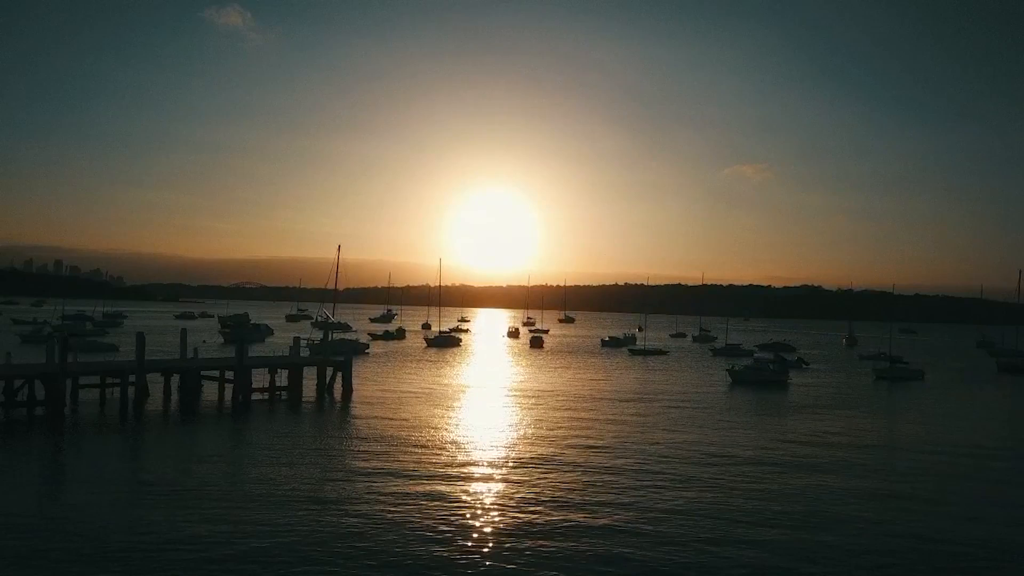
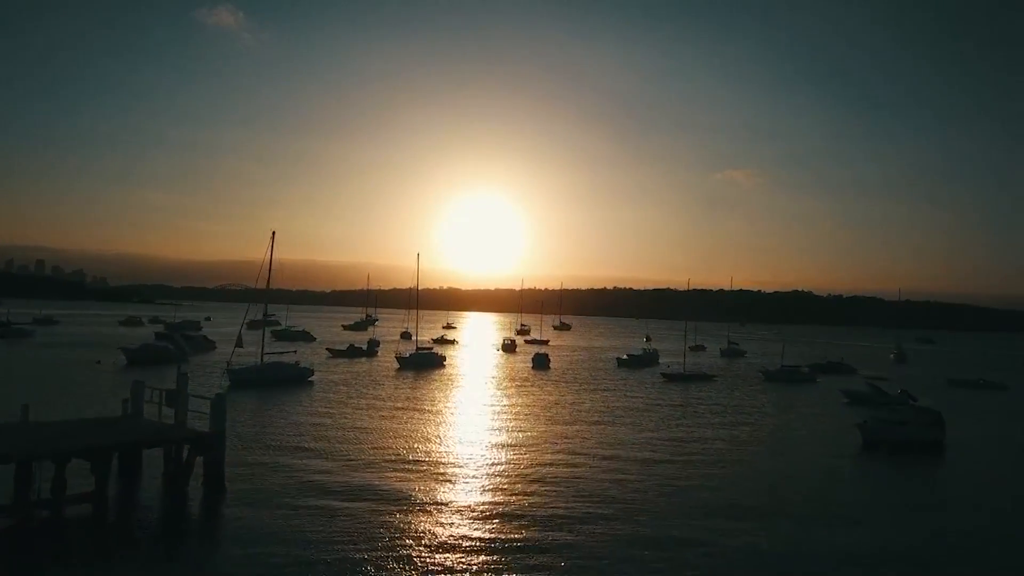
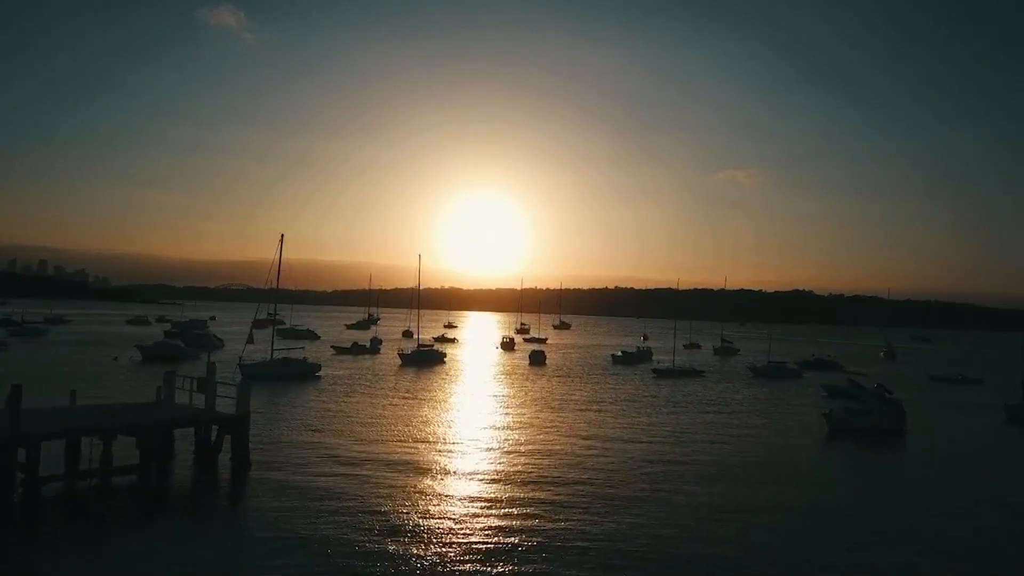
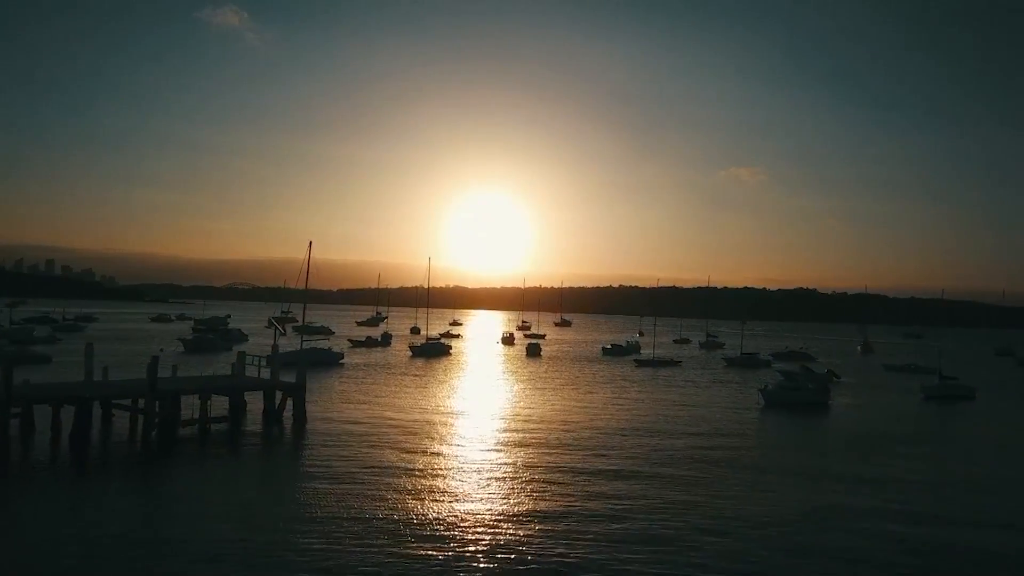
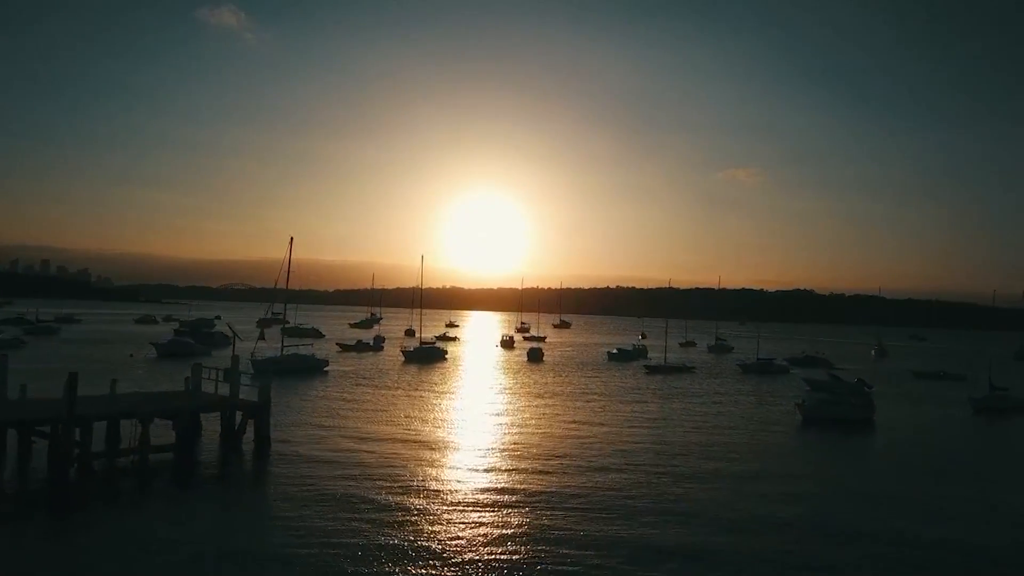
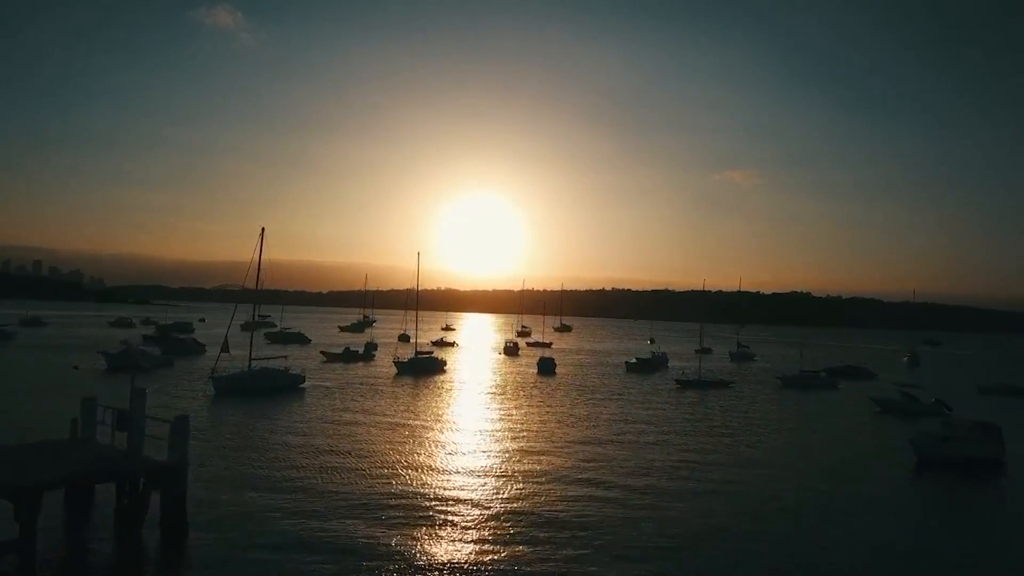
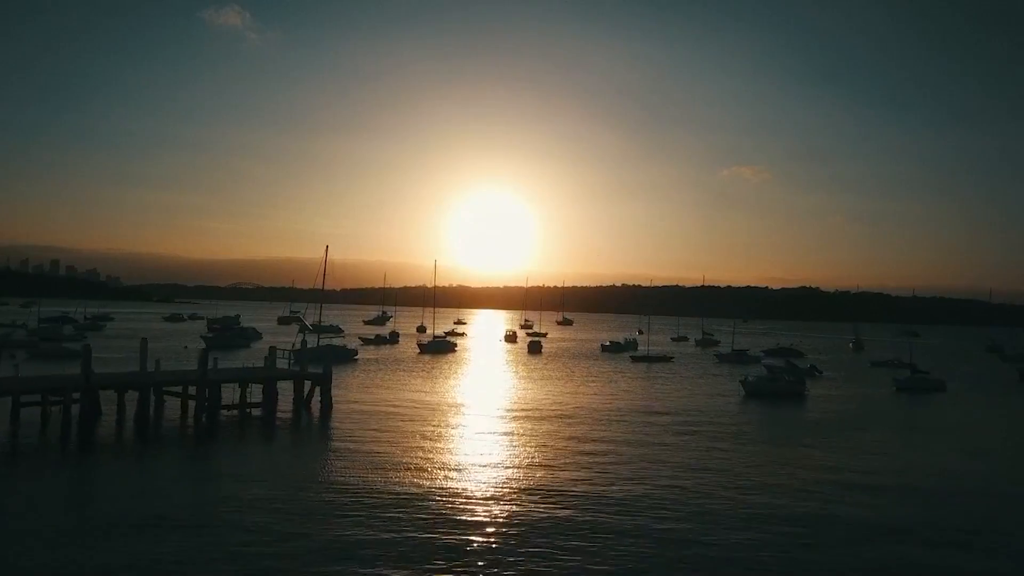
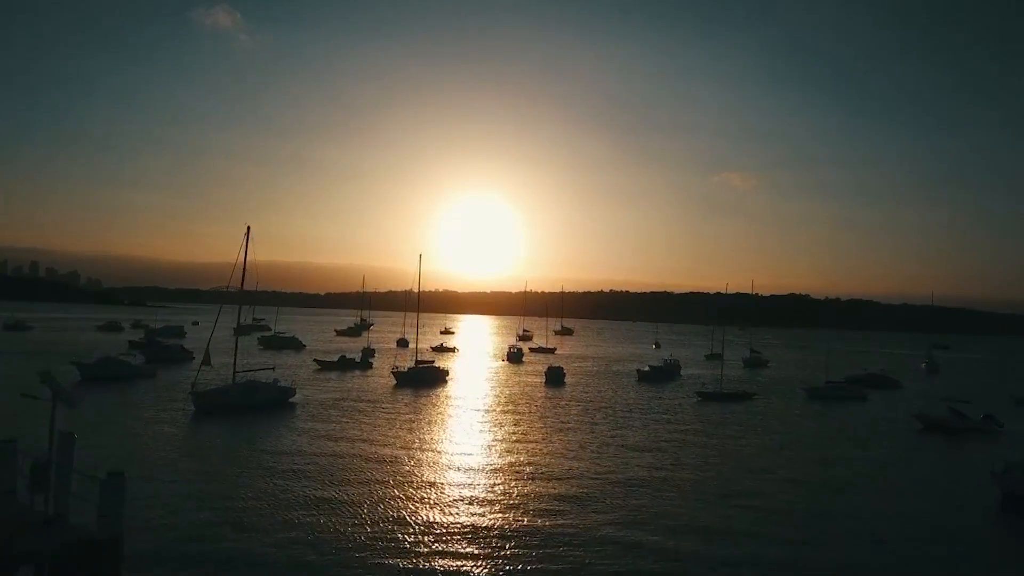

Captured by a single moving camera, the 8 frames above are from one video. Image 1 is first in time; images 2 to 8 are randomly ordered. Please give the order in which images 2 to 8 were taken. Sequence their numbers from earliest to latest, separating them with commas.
7, 4, 5, 3, 2, 6, 8
